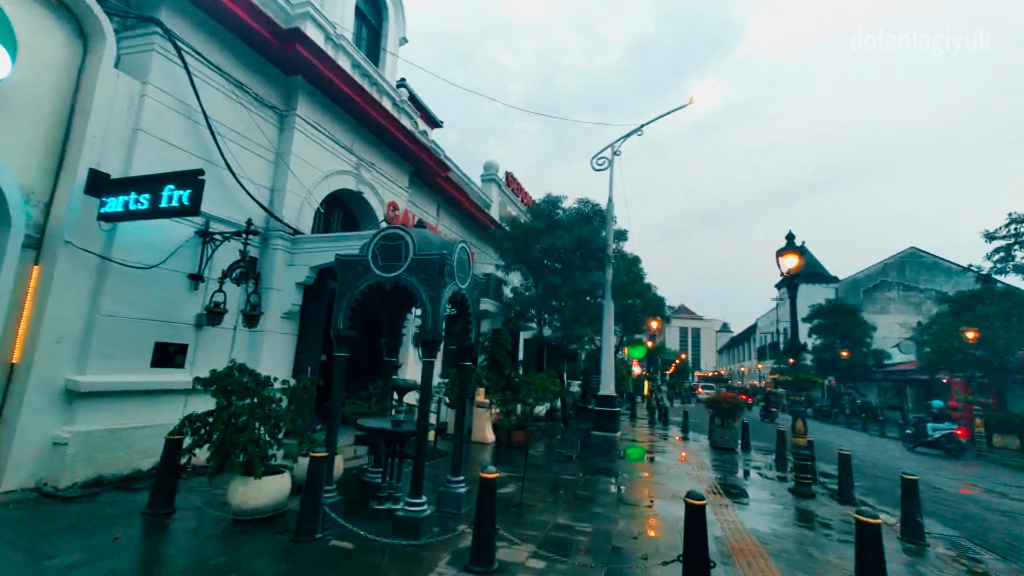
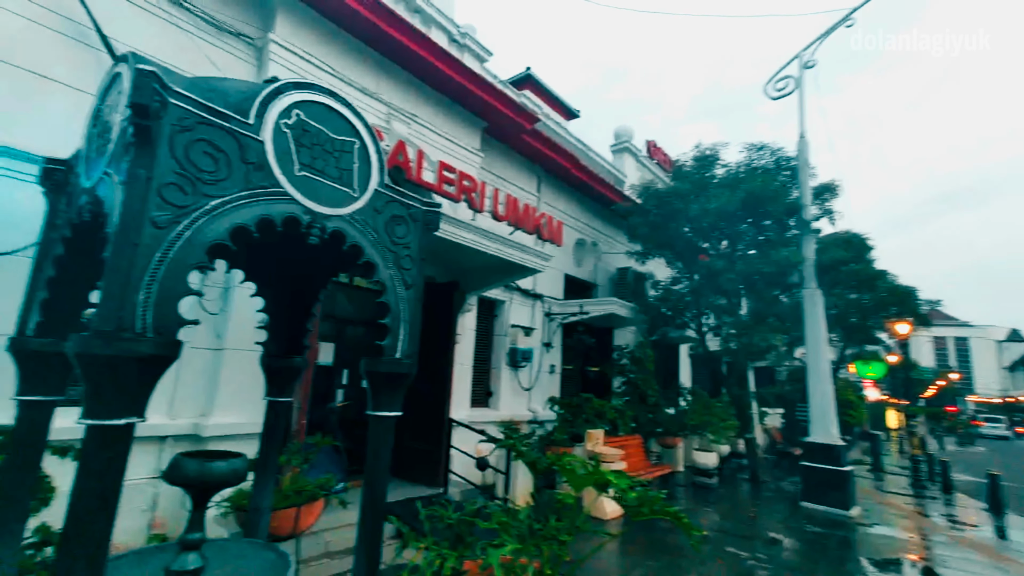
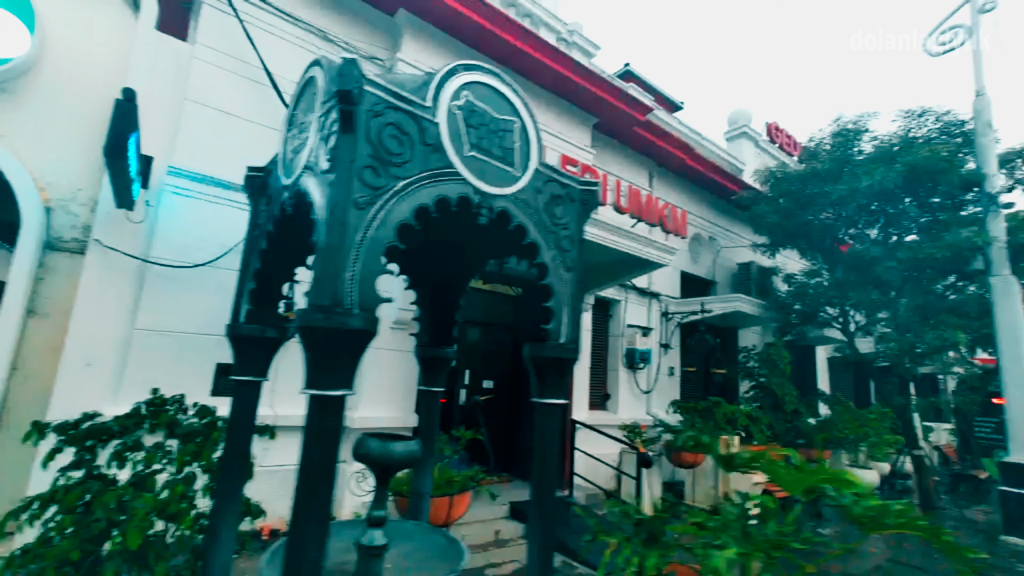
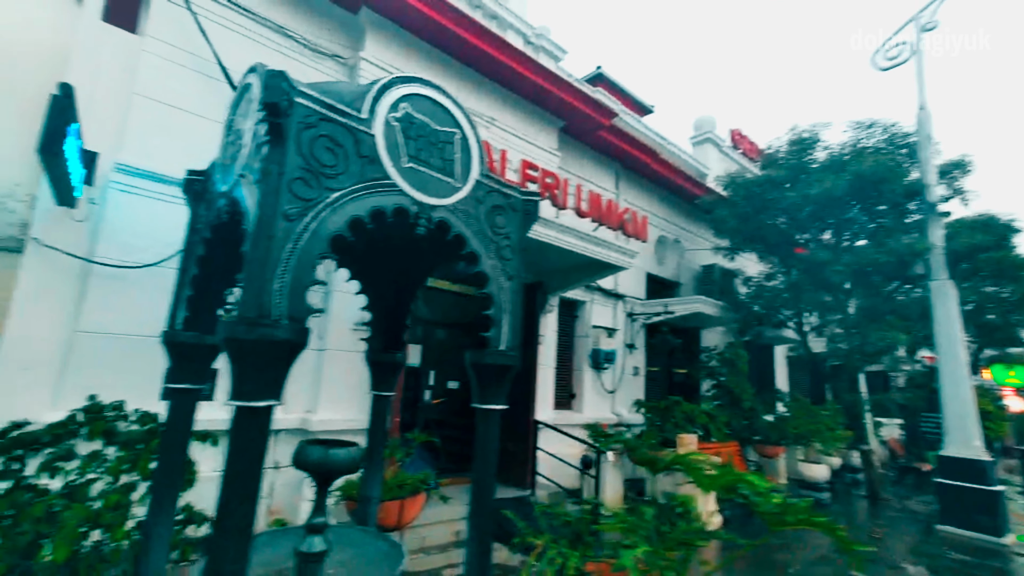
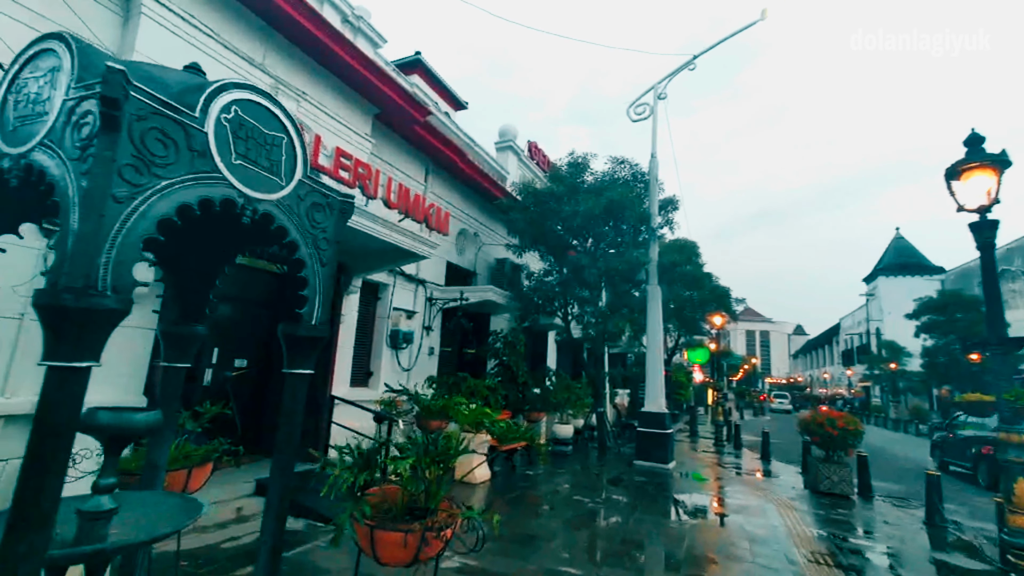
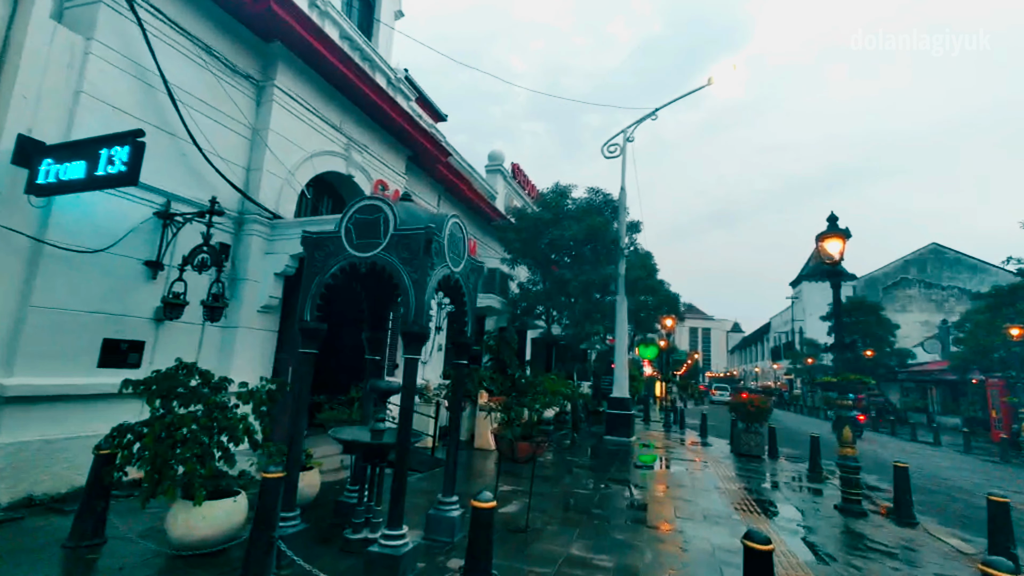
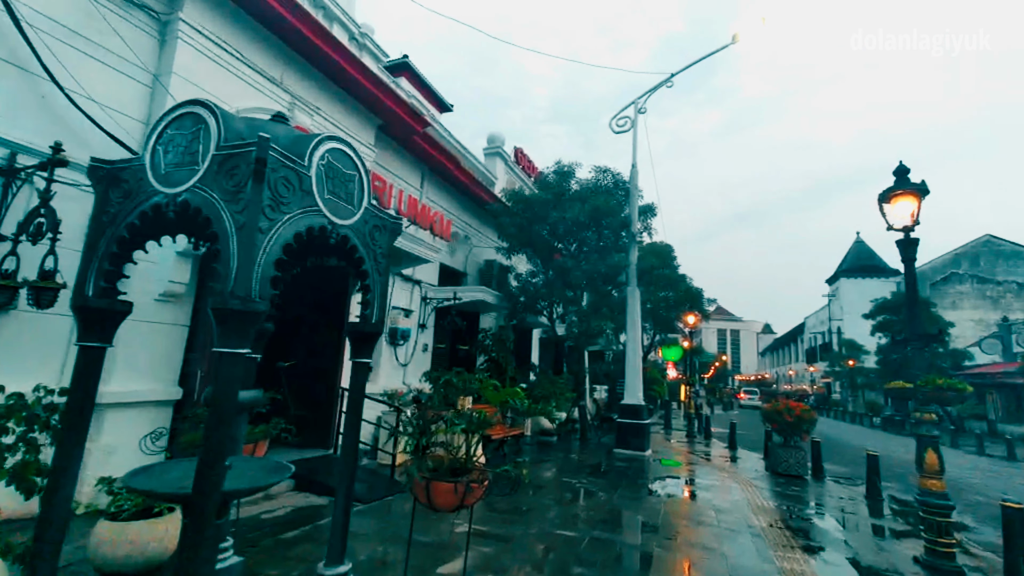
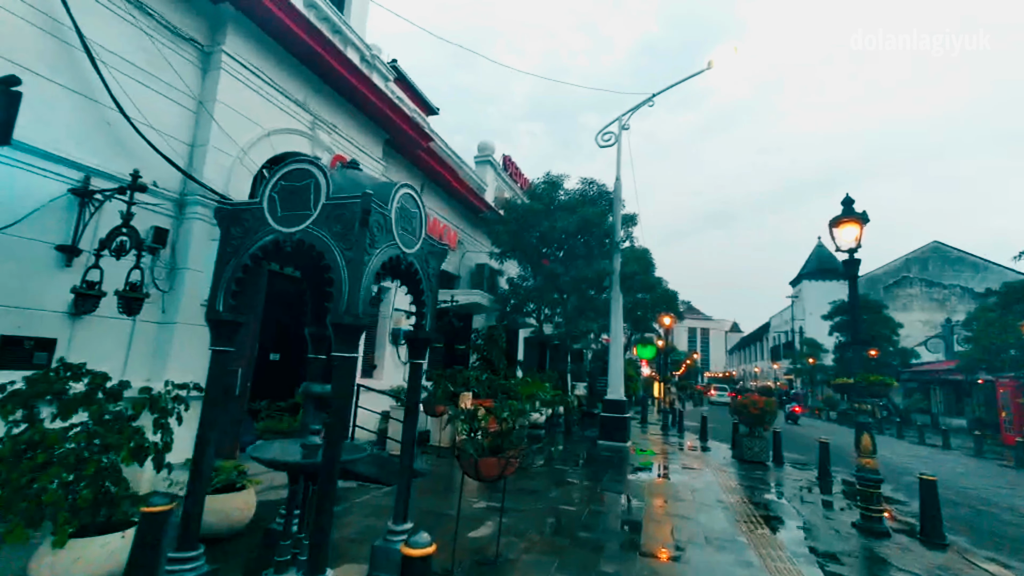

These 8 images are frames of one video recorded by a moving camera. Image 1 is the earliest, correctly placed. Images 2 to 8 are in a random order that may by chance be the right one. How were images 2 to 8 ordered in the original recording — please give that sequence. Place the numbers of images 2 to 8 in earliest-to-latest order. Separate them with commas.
6, 8, 7, 5, 2, 4, 3
